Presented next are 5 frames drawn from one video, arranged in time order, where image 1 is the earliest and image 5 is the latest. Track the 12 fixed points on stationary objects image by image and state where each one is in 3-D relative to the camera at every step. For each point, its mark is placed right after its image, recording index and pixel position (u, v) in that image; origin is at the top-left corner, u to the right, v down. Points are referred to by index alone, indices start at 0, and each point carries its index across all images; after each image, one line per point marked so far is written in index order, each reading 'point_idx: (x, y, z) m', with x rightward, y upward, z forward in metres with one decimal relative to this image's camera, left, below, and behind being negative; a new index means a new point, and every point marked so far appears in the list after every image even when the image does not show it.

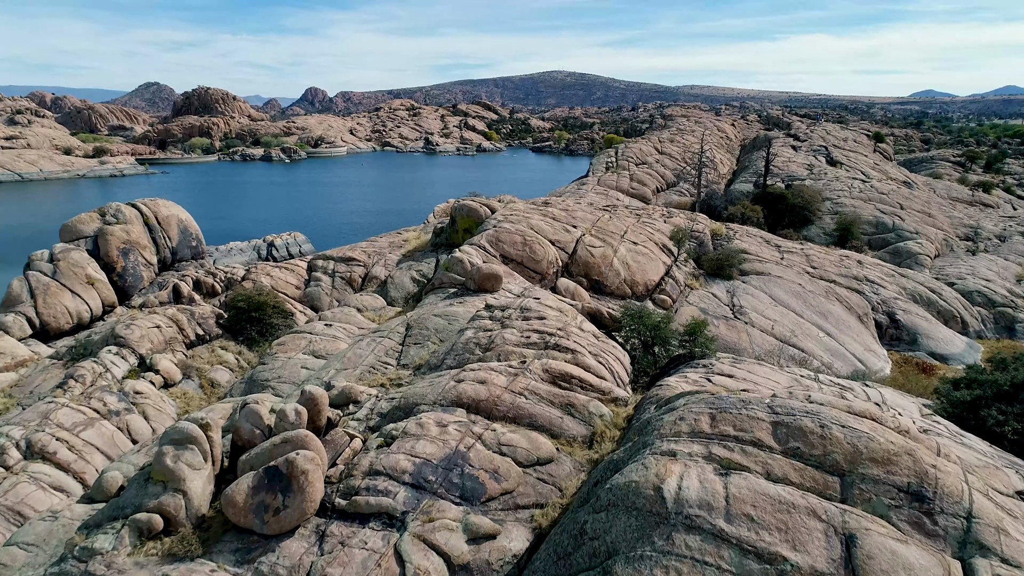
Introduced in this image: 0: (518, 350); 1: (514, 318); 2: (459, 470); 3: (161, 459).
0: (+0.1, -1.1, +12.6) m
1: (0.0, -0.6, +13.7) m
2: (-0.7, -2.4, +9.8) m
3: (-4.6, -2.2, +9.7) m
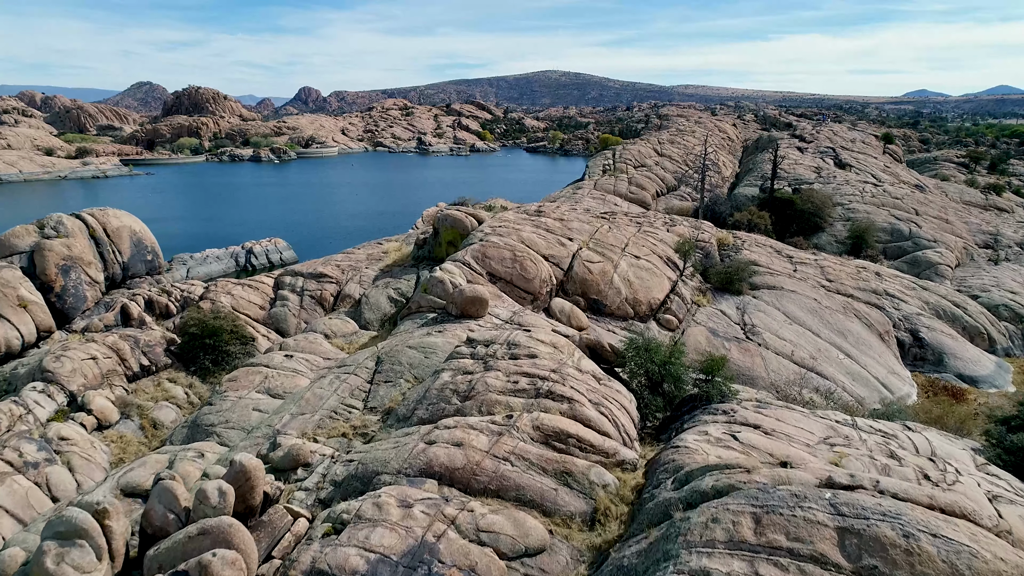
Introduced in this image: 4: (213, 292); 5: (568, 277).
0: (-0.1, -1.6, +10.4) m
1: (-0.2, -1.1, +11.6) m
2: (-0.9, -2.9, +7.6) m
3: (-4.8, -2.8, +7.5) m
4: (-7.8, -0.1, +19.2) m
5: (+1.4, +0.3, +18.4) m
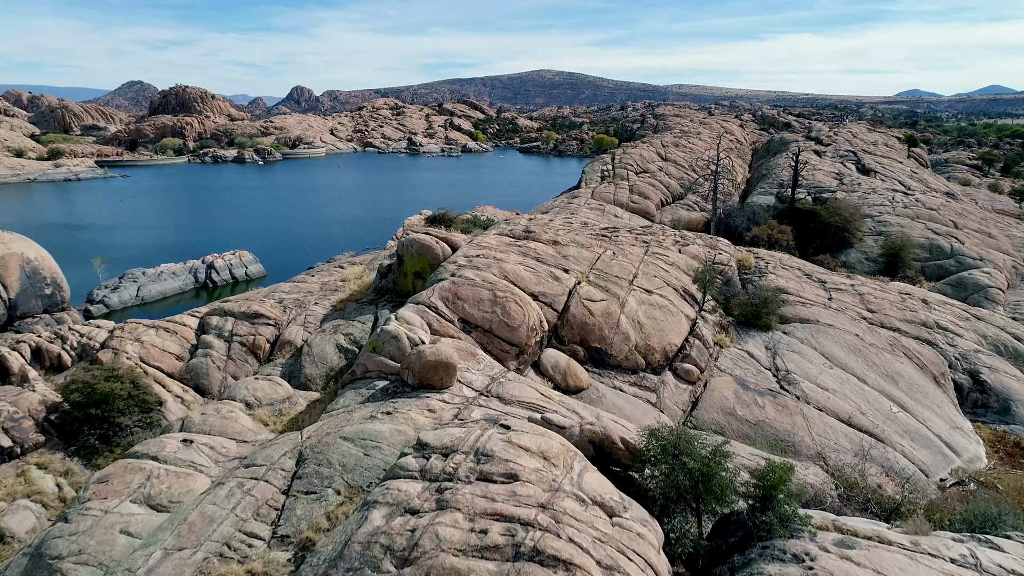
0: (-0.4, -2.5, +6.6) m
1: (-0.5, -2.0, +7.7) m
2: (-1.2, -3.8, +3.8) m
3: (-5.1, -3.7, +3.6) m
4: (-8.1, -1.0, +15.3) m
5: (+1.0, -0.7, +14.6) m
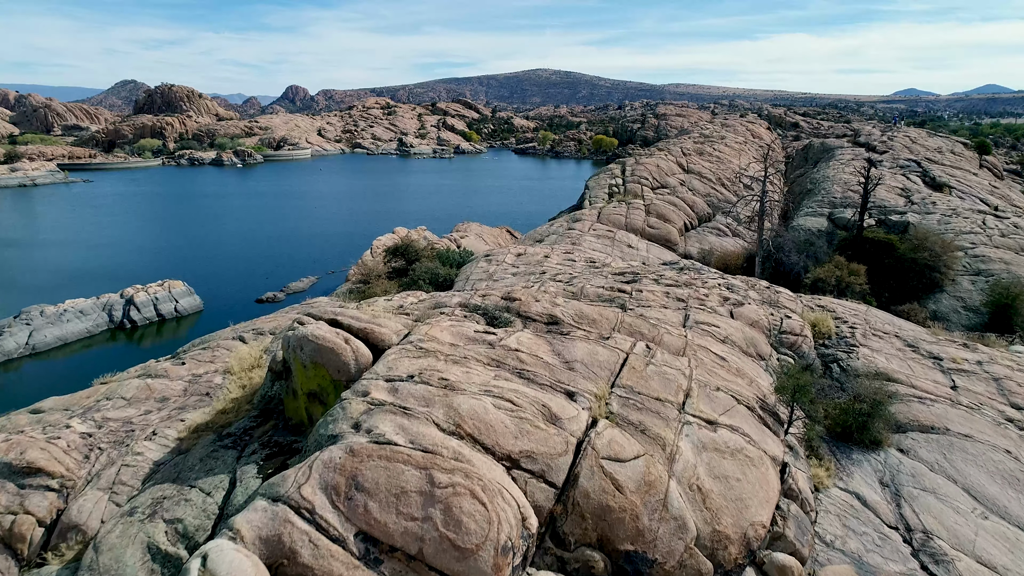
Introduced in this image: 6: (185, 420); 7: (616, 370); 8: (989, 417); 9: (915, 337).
0: (-0.8, -4.2, -0.2) m
1: (-0.9, -3.7, +1.0) m
2: (-1.6, -5.5, -3.0) m
3: (-5.5, -5.4, -3.1) m
4: (-8.6, -2.7, +8.5) m
5: (+0.6, -2.3, +7.8) m
6: (-4.7, -1.9, +10.8) m
7: (+1.3, -1.1, +9.8) m
8: (+8.9, -2.4, +13.8) m
9: (+8.9, -1.1, +16.3) m
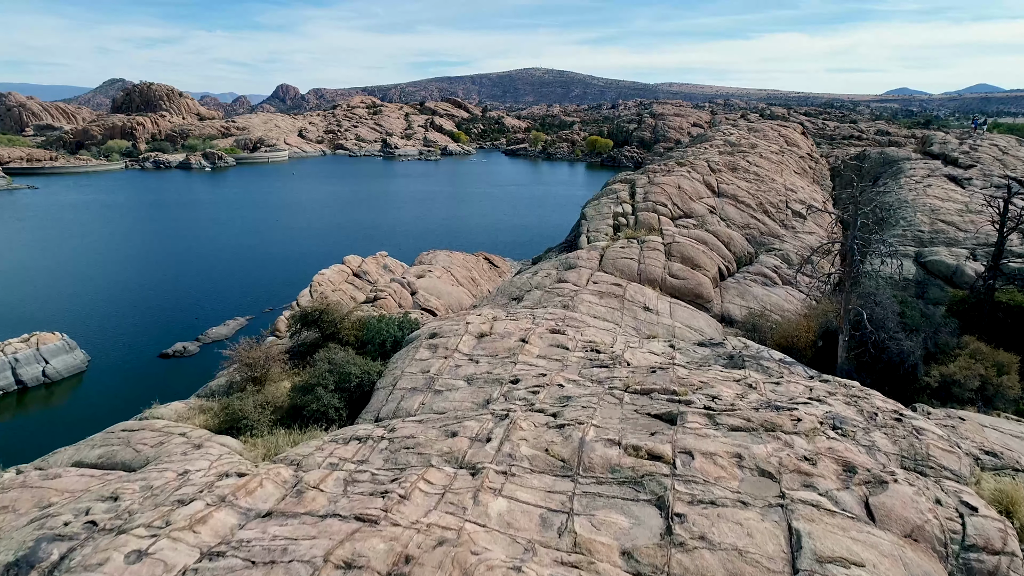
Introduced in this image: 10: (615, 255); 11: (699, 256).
0: (-1.4, -6.0, -7.6) m
1: (-1.5, -5.5, -6.4) m
2: (-2.1, -7.4, -10.4) m
3: (-6.0, -7.2, -10.6) m
4: (-9.2, -4.6, +1.1) m
5: (-0.1, -4.2, +0.5) m
6: (-5.4, -3.8, +3.4) m
7: (+0.7, -3.0, +2.5) m
8: (+8.2, -4.2, +6.5) m
9: (+8.1, -2.9, +9.0) m
10: (+2.6, +0.8, +18.2) m
11: (+4.8, +0.8, +18.6) m
